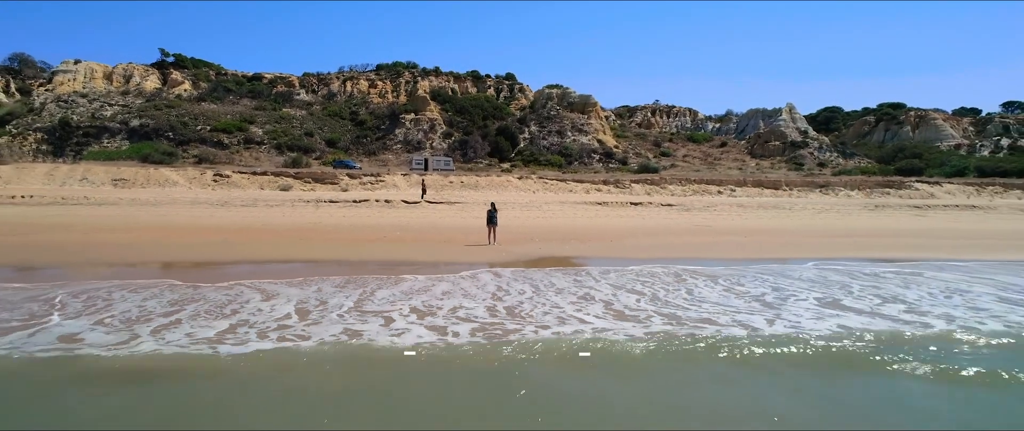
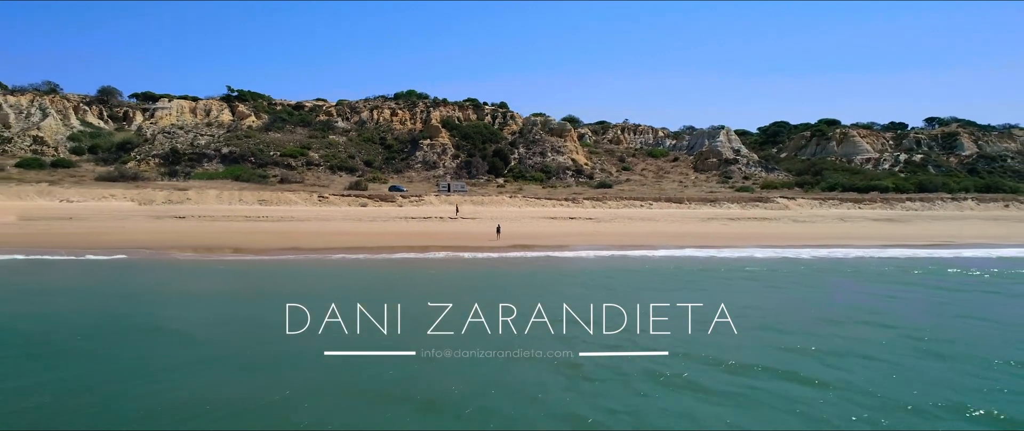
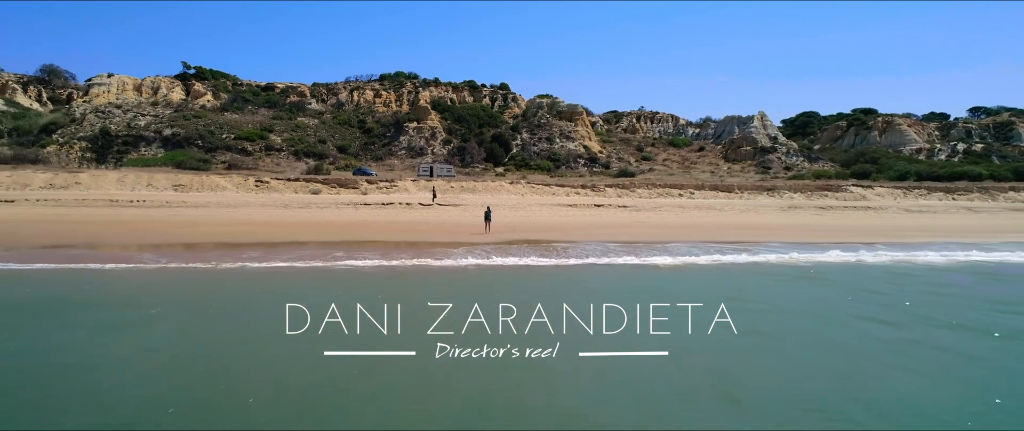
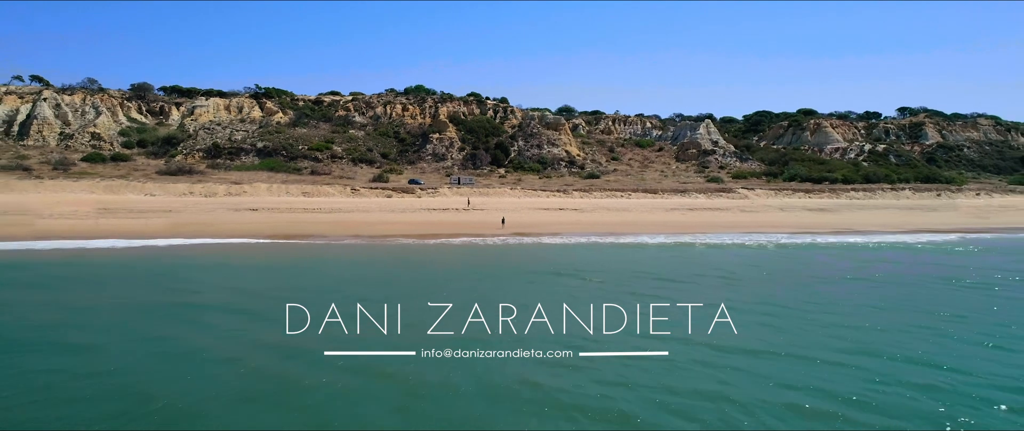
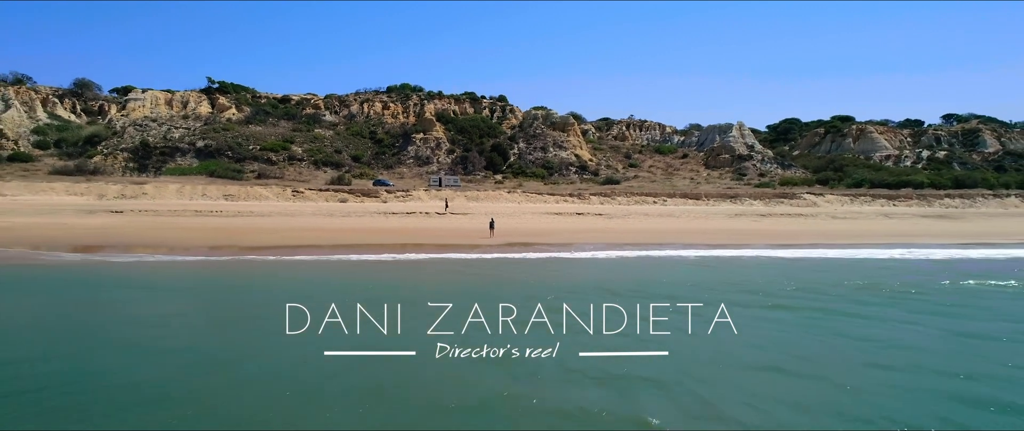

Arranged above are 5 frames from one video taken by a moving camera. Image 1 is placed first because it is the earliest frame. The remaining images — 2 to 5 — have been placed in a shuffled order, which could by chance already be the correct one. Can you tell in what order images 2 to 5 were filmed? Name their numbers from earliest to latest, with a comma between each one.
3, 5, 2, 4
